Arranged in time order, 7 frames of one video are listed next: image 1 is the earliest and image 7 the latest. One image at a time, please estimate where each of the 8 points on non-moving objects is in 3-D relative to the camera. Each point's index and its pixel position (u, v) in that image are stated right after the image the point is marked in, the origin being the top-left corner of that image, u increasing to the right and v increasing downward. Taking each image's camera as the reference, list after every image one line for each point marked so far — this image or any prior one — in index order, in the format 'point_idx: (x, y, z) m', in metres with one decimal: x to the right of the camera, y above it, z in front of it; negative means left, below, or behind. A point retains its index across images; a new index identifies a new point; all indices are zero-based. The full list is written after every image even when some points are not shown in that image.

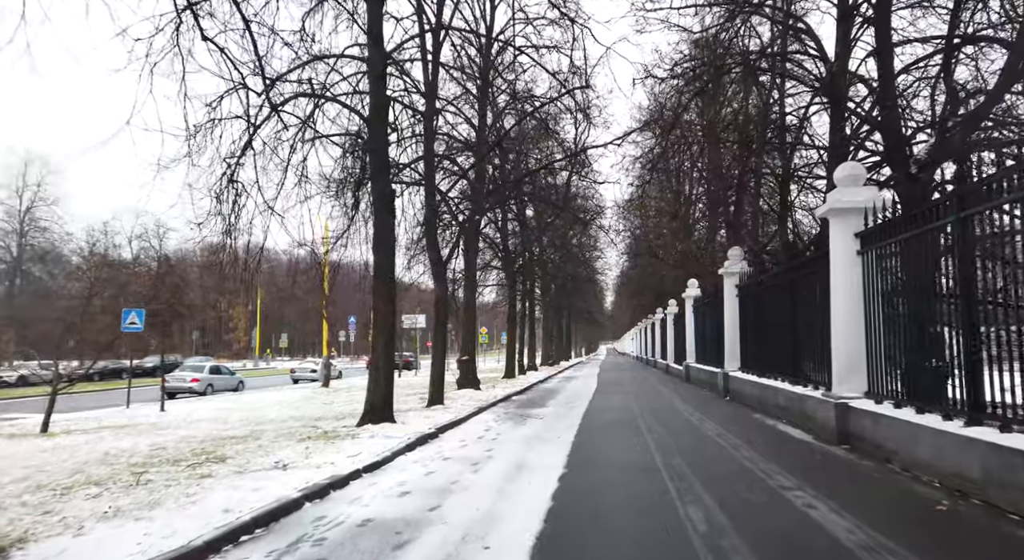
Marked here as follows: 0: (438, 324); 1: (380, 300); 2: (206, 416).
0: (-1.7, -1.0, +14.6) m
1: (-2.2, -0.4, +10.5) m
2: (-6.6, -2.9, +13.4) m
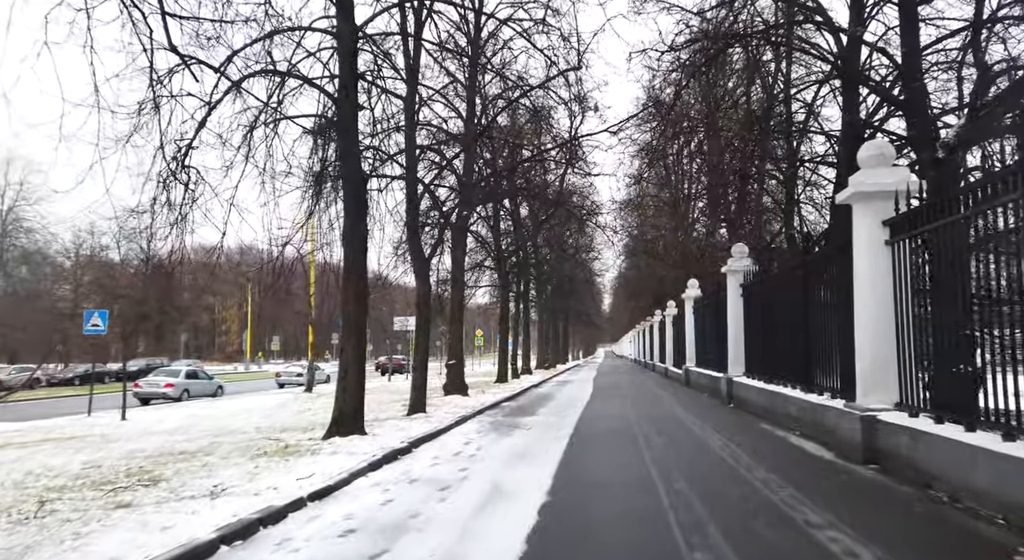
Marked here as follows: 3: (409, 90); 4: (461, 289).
0: (-2.0, -1.0, +13.6) m
1: (-2.5, -0.4, +9.5) m
2: (-6.8, -2.9, +12.4) m
3: (-2.3, +4.2, +13.8) m
4: (-1.5, -0.3, +18.0) m
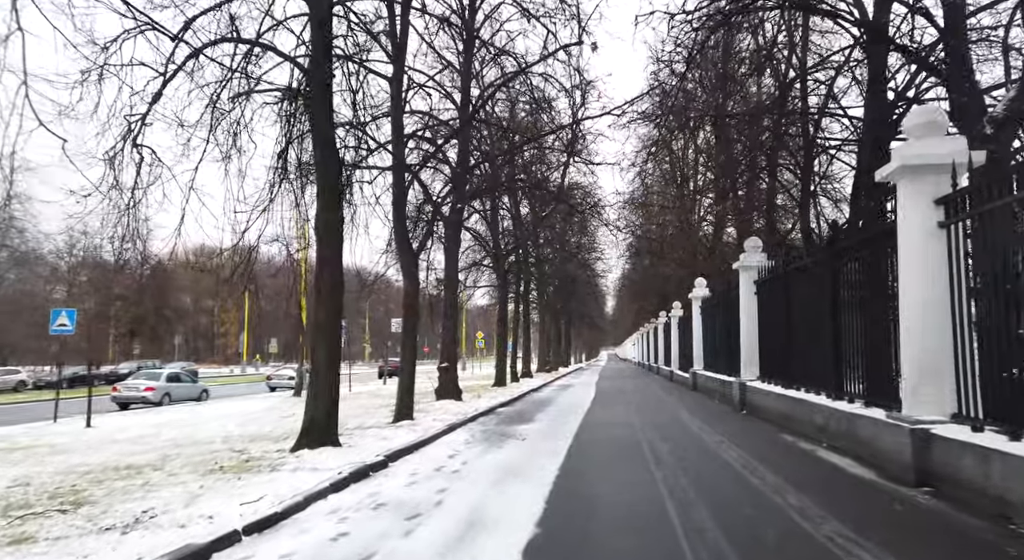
0: (-2.1, -0.9, +12.6) m
1: (-2.6, -0.3, +8.5) m
2: (-6.9, -2.8, +11.4) m
3: (-2.4, +4.3, +12.8) m
4: (-1.5, -0.2, +17.0) m
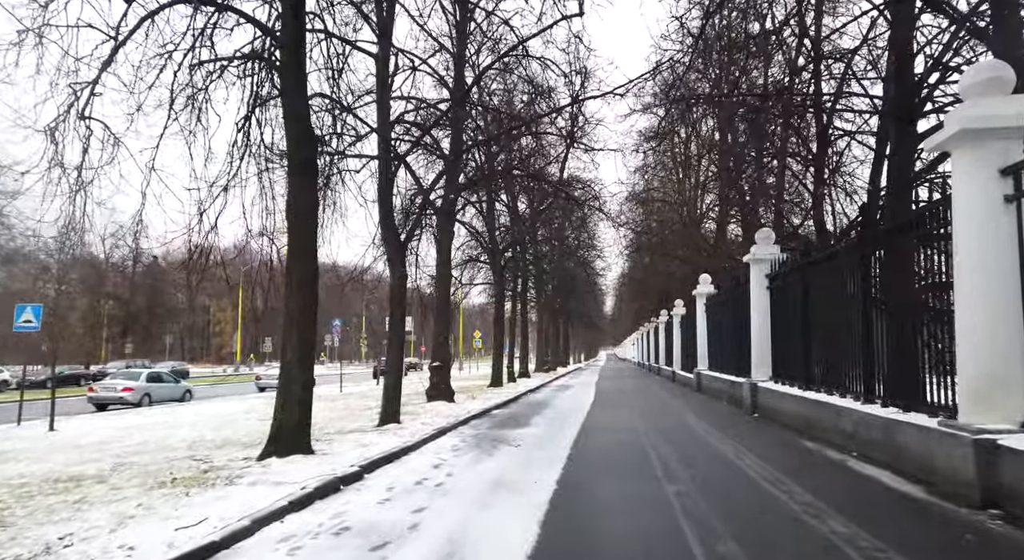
0: (-2.2, -0.8, +11.8) m
1: (-2.7, -0.1, +7.7) m
2: (-7.0, -2.7, +10.5) m
3: (-2.5, +4.4, +12.0) m
4: (-1.7, -0.1, +16.1) m
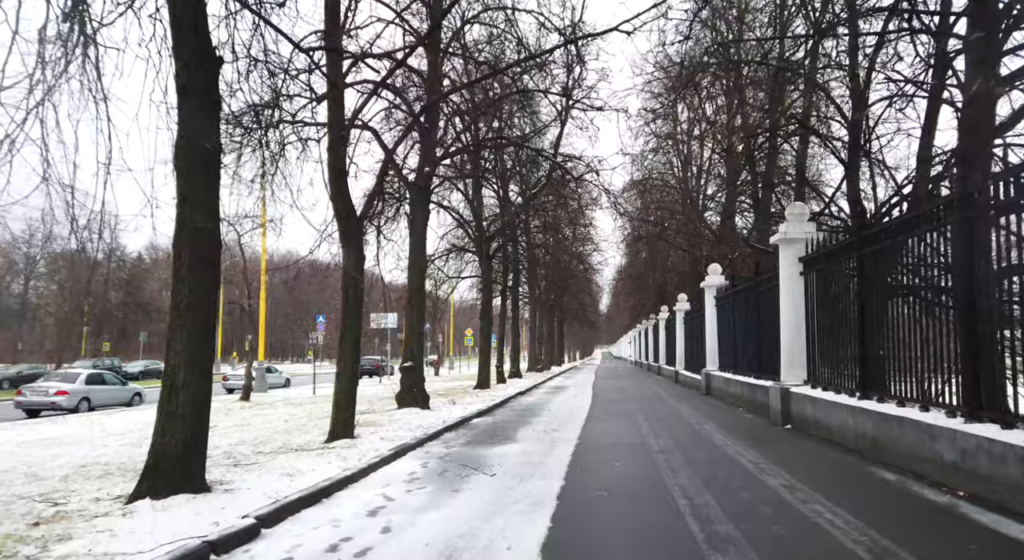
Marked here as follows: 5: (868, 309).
0: (-2.5, -0.5, +9.7) m
1: (-2.9, +0.1, +5.6) m
2: (-7.3, -2.4, +8.4) m
3: (-2.8, +4.7, +9.9) m
4: (-2.0, +0.2, +14.0) m
5: (+4.8, -0.4, +8.6) m
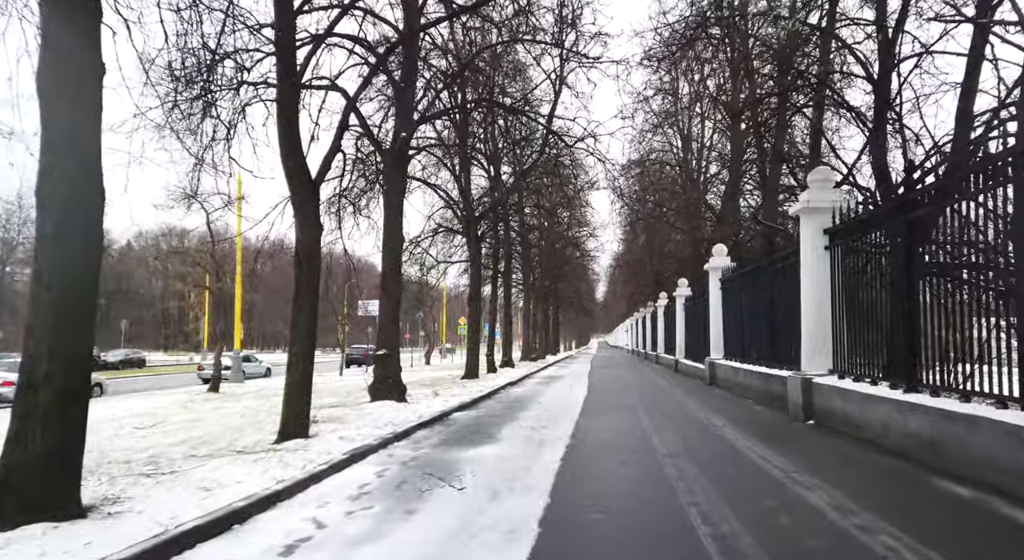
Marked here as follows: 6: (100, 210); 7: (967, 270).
0: (-2.7, -0.2, +8.4) m
1: (-3.1, +0.4, +4.3) m
2: (-7.5, -2.1, +7.1) m
3: (-3.0, +5.0, +8.5) m
4: (-2.2, +0.6, +12.7) m
5: (+4.5, -0.1, +7.3) m
6: (-3.0, +0.6, +4.5) m
7: (+4.4, +0.2, +5.5) m
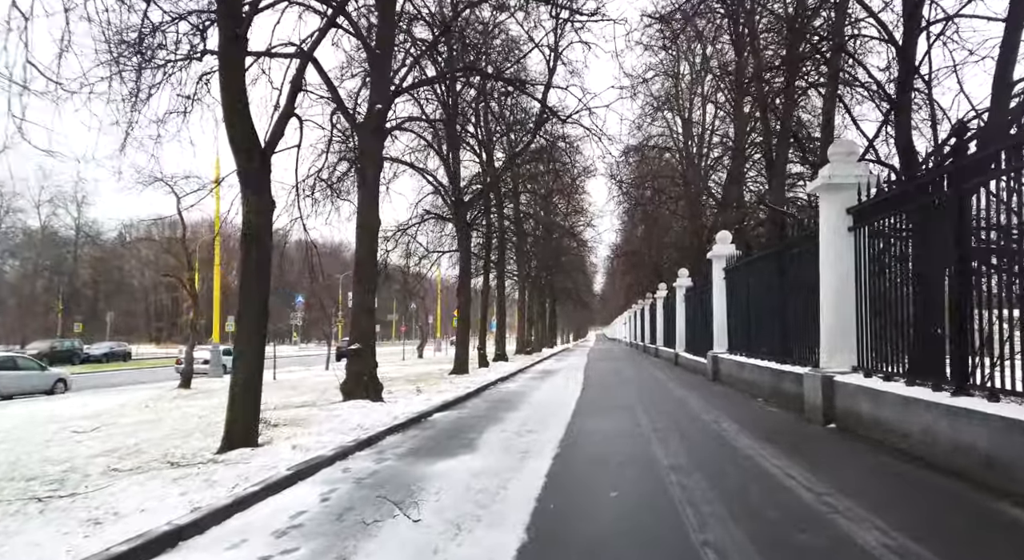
0: (-2.9, 0.0, +7.4) m
1: (-3.3, +0.5, +3.2) m
2: (-7.8, -1.9, +6.1) m
3: (-3.2, +5.2, +7.4) m
4: (-2.5, +0.8, +11.7) m
5: (+4.3, +0.1, +6.3) m
6: (-3.2, +0.7, +3.4) m
7: (+4.2, +0.3, +4.5) m
